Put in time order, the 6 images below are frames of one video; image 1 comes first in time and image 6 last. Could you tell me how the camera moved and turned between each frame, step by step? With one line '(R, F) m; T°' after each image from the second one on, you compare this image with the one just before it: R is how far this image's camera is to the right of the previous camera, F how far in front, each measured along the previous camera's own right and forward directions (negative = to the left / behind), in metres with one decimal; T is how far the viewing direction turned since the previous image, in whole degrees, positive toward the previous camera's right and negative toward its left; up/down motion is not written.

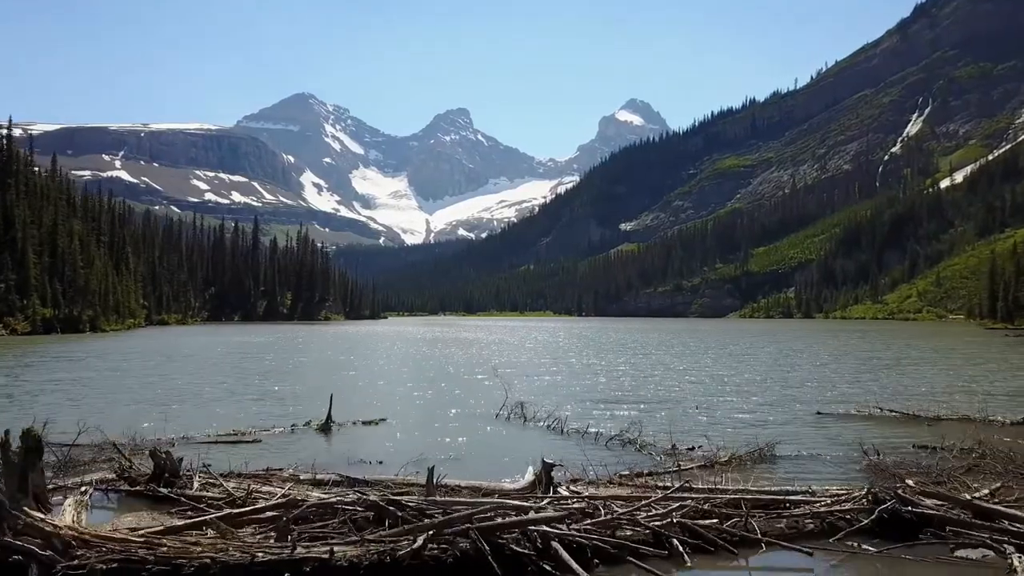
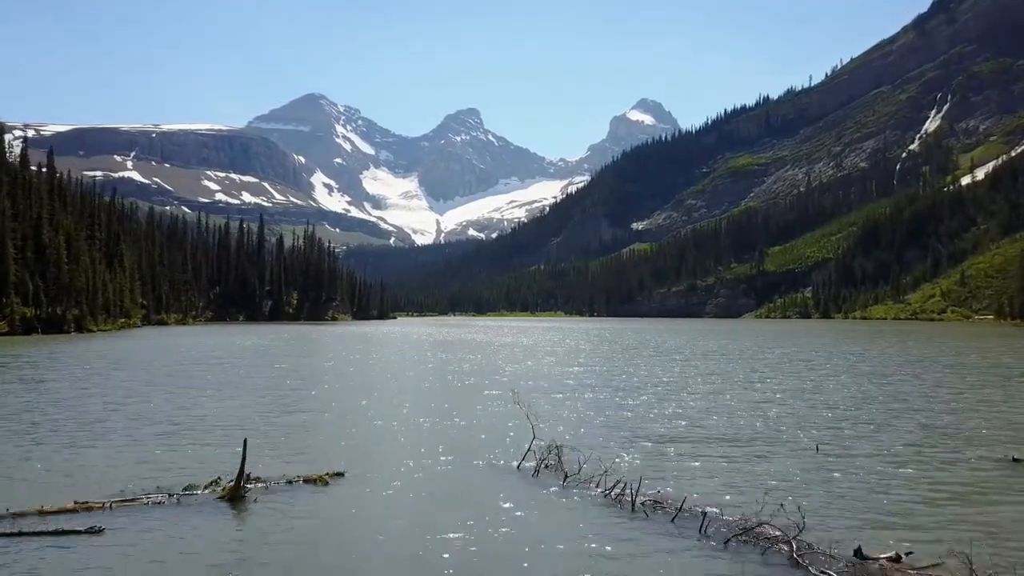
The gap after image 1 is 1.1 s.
(-0.2, +4.1) m; -1°
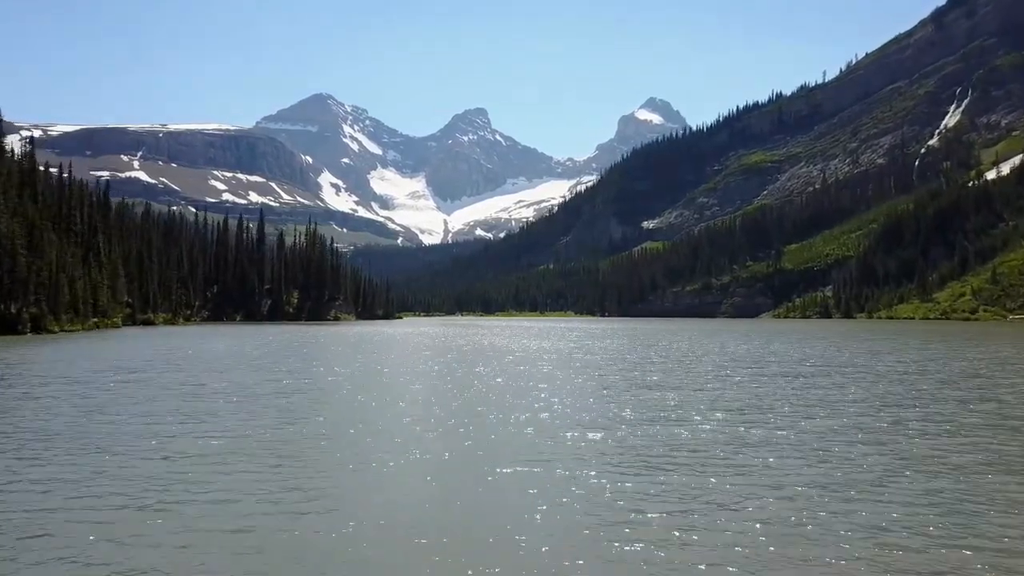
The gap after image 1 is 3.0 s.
(-0.6, +7.0) m; -1°
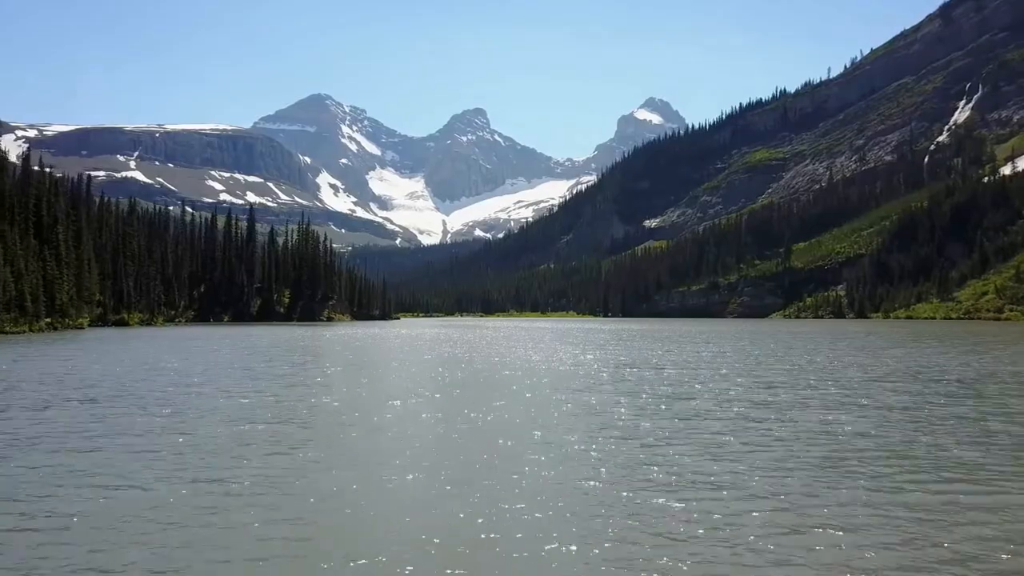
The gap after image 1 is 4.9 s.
(-0.7, +7.3) m; 0°
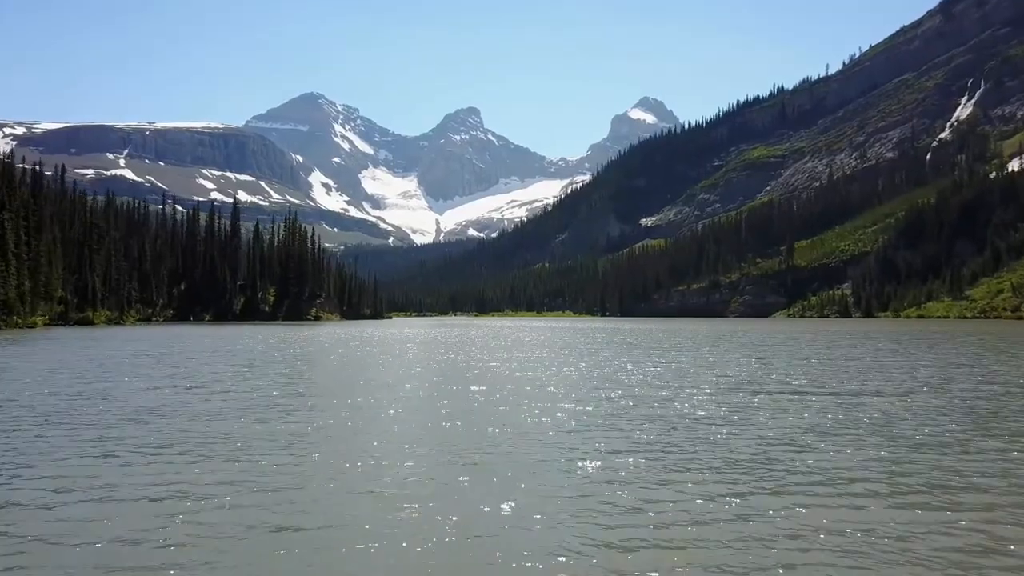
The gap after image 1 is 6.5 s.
(-0.7, +6.7) m; 0°
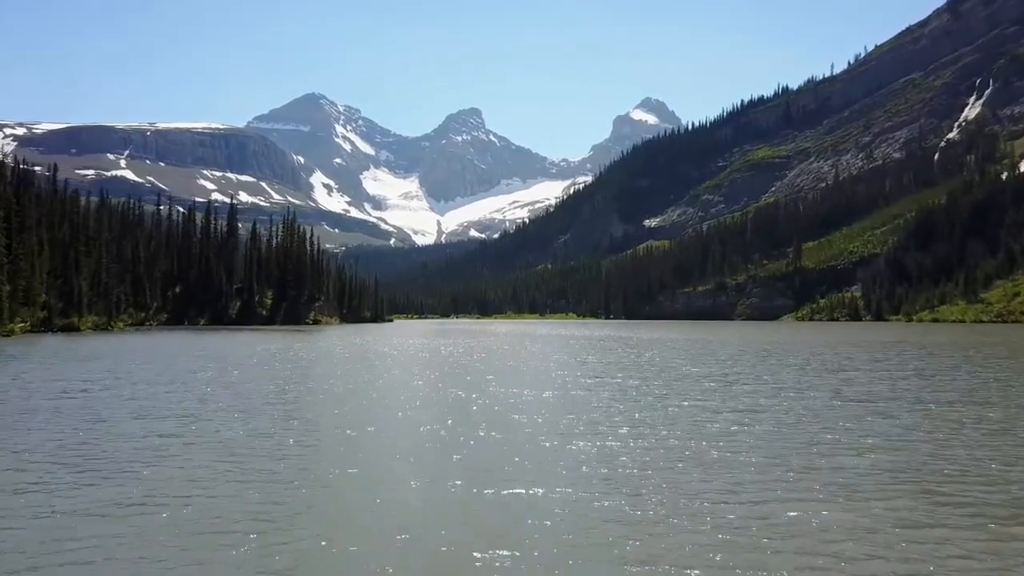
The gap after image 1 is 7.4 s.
(-0.4, +3.7) m; 0°
